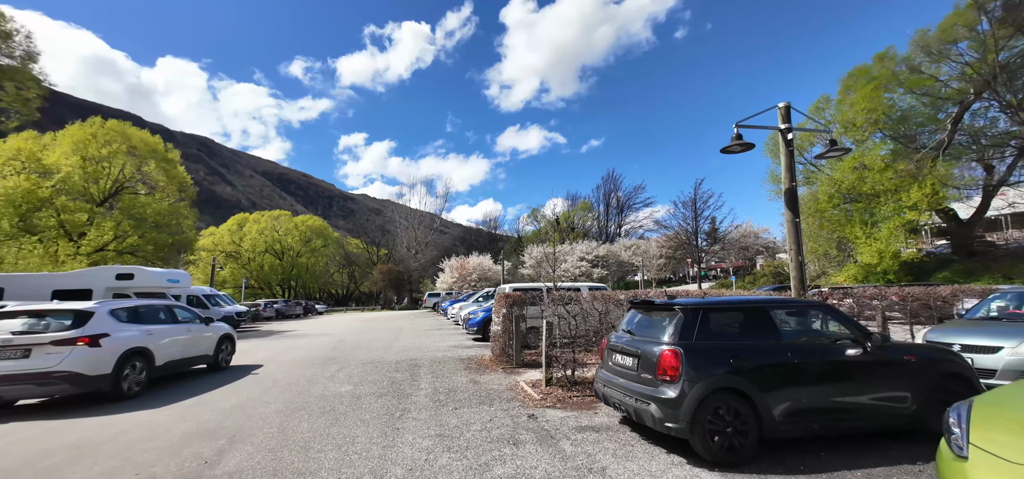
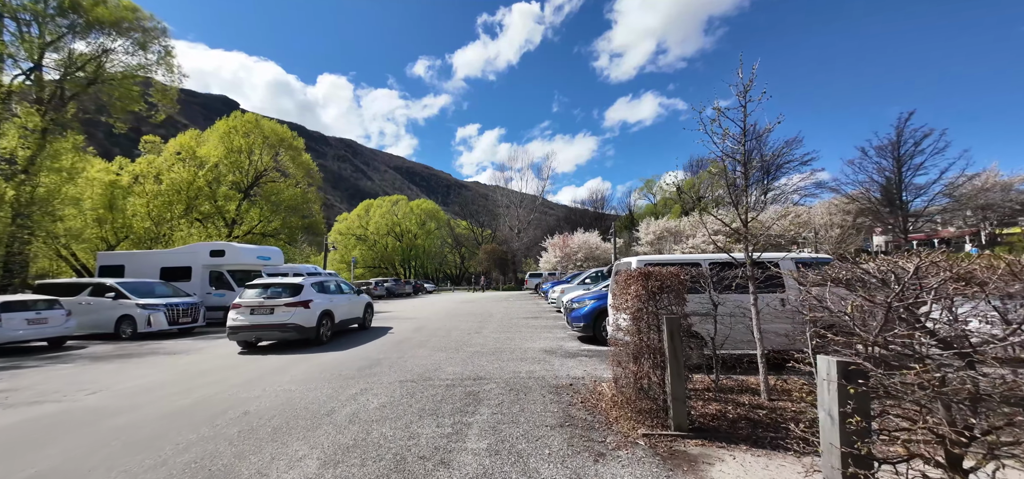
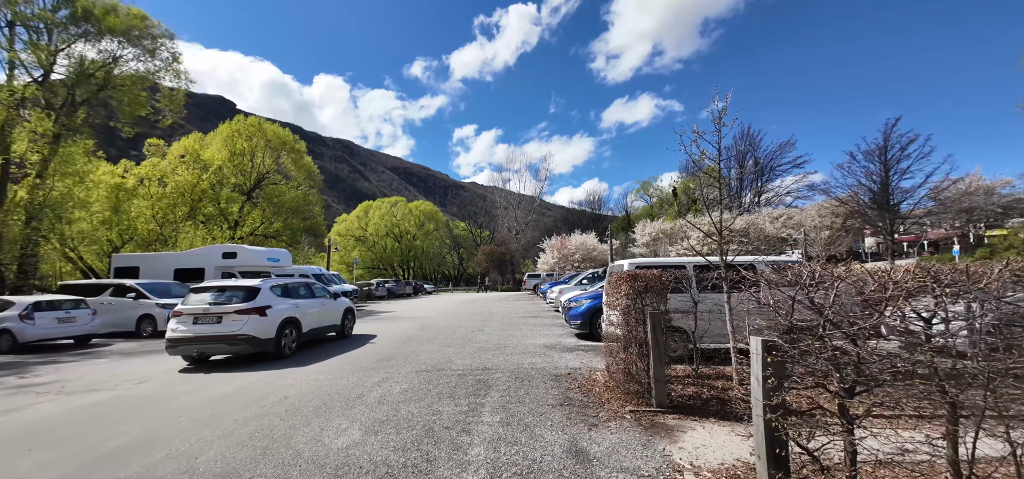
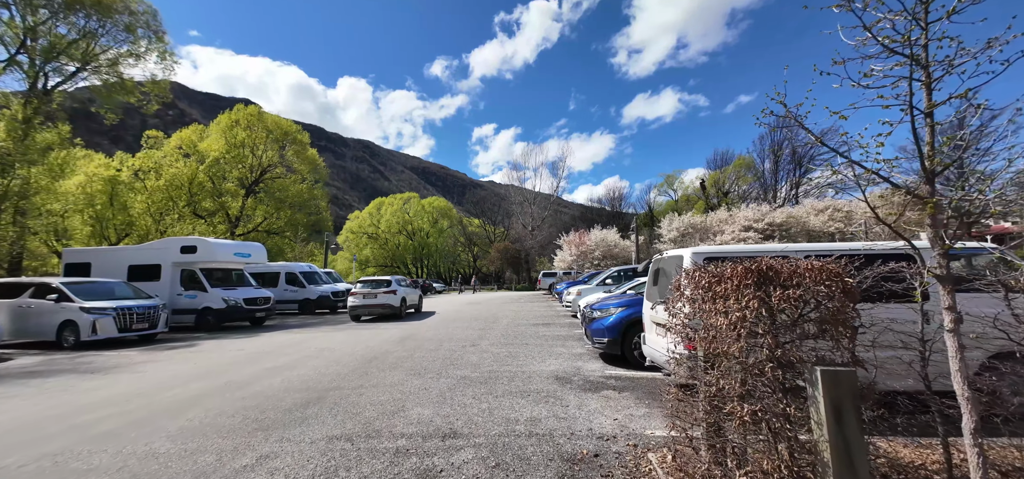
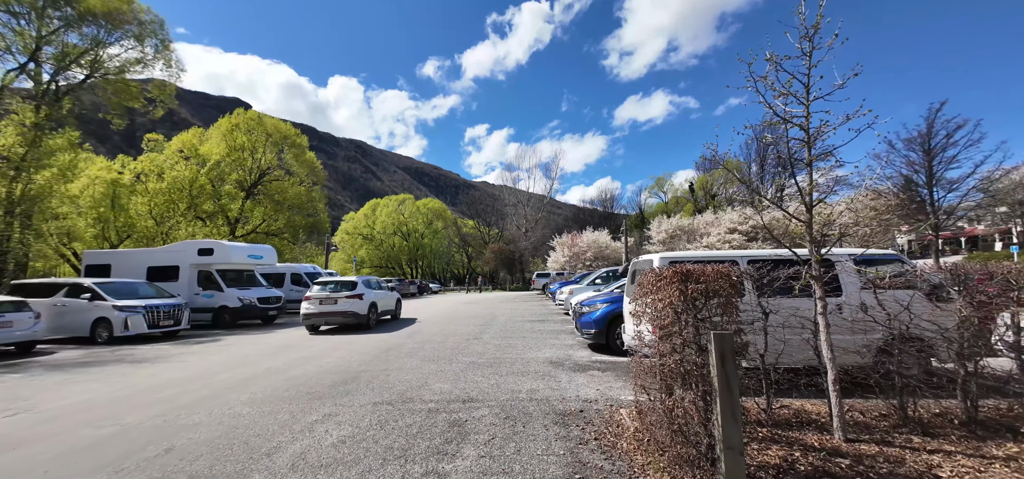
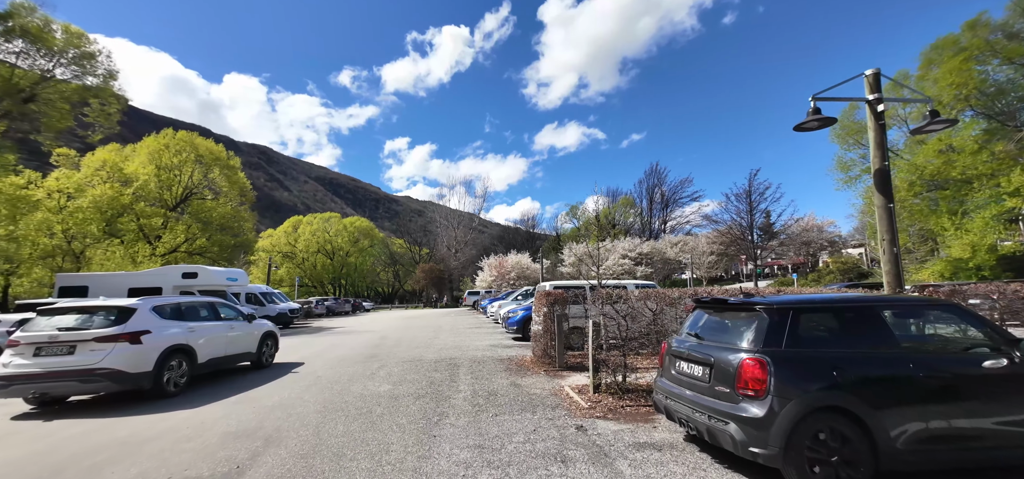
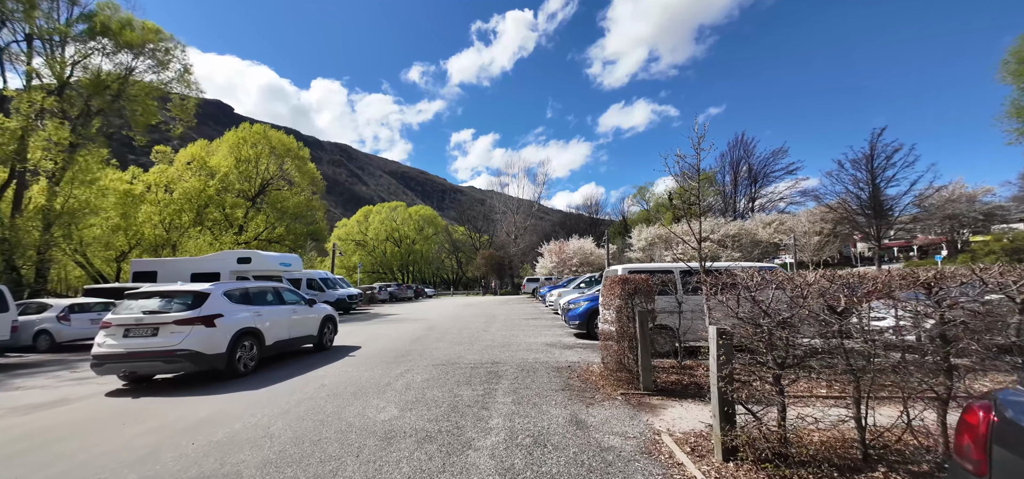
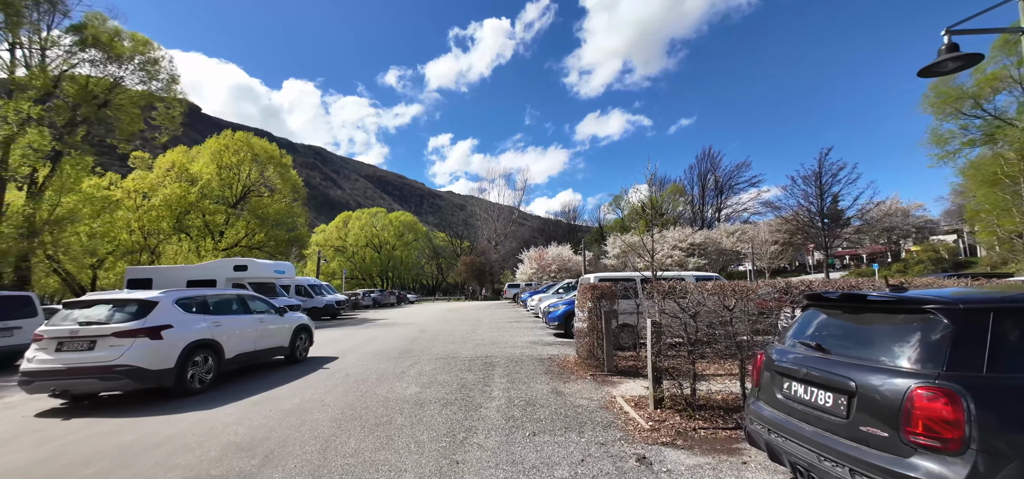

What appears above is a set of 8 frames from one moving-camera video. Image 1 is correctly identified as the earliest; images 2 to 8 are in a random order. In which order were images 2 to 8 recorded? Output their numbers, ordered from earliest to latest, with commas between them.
6, 8, 7, 3, 2, 5, 4
